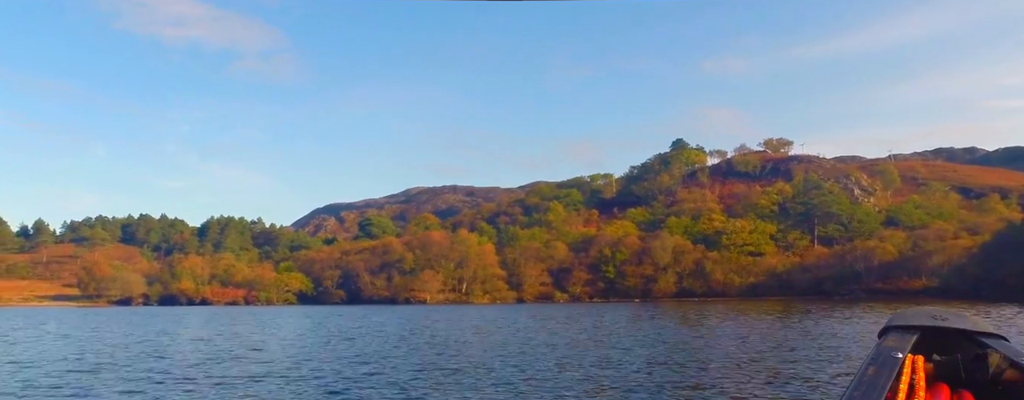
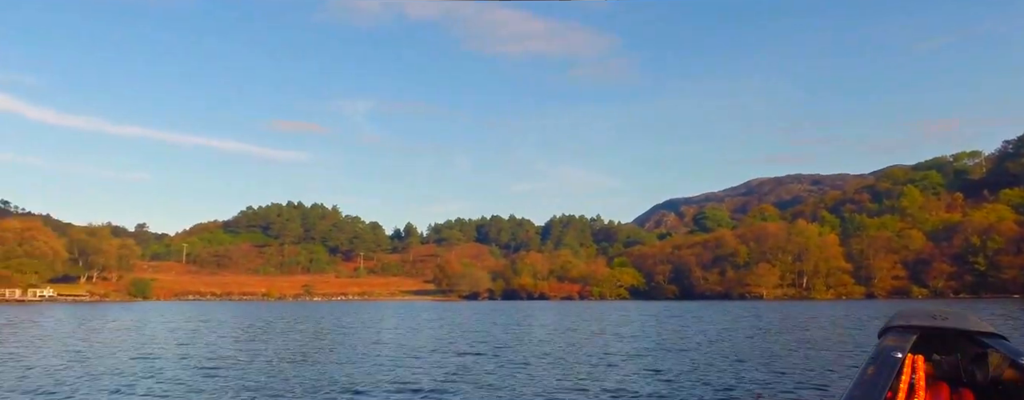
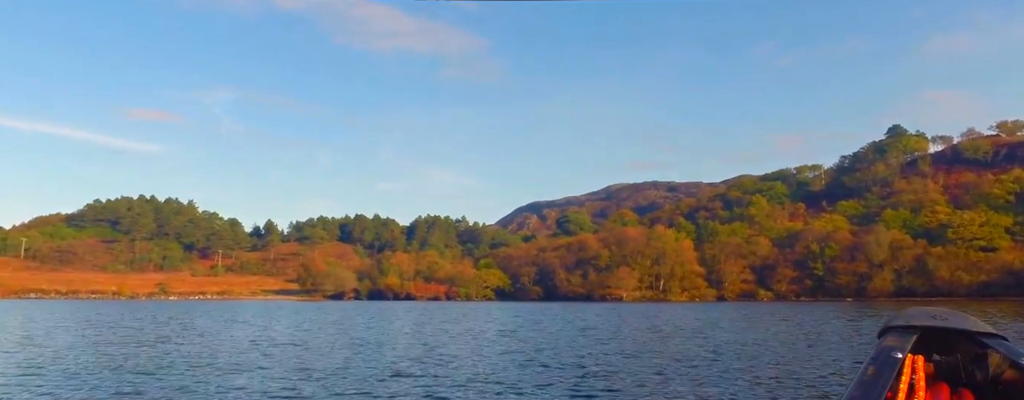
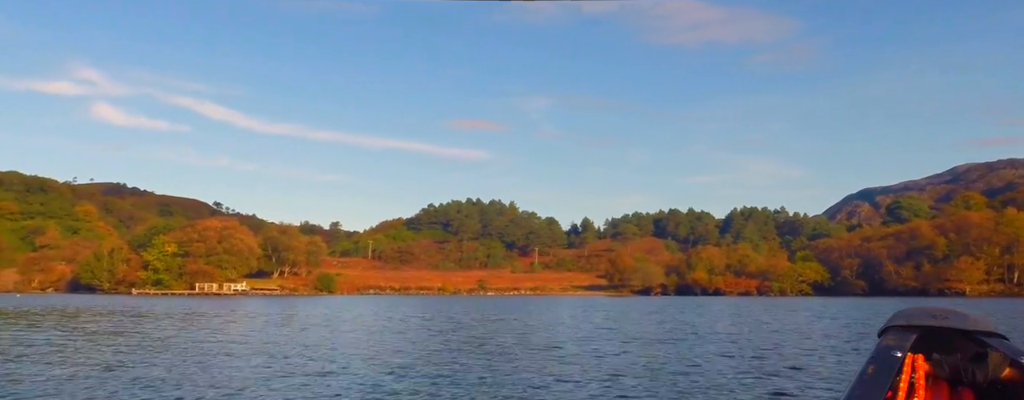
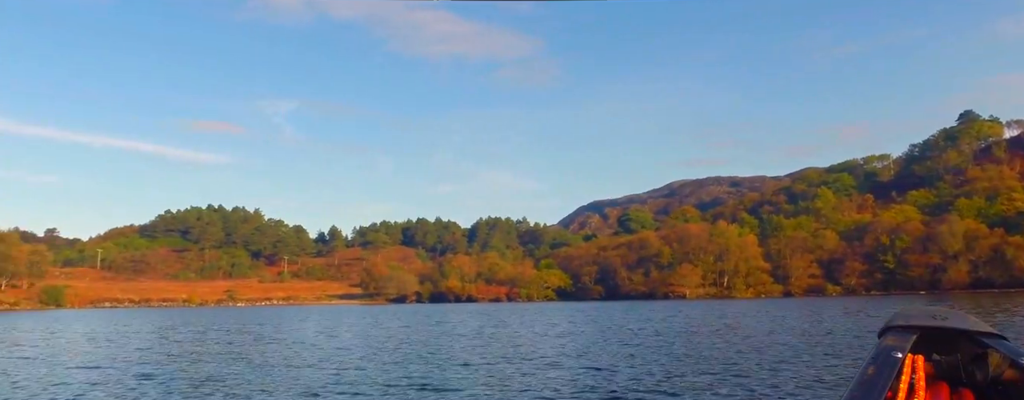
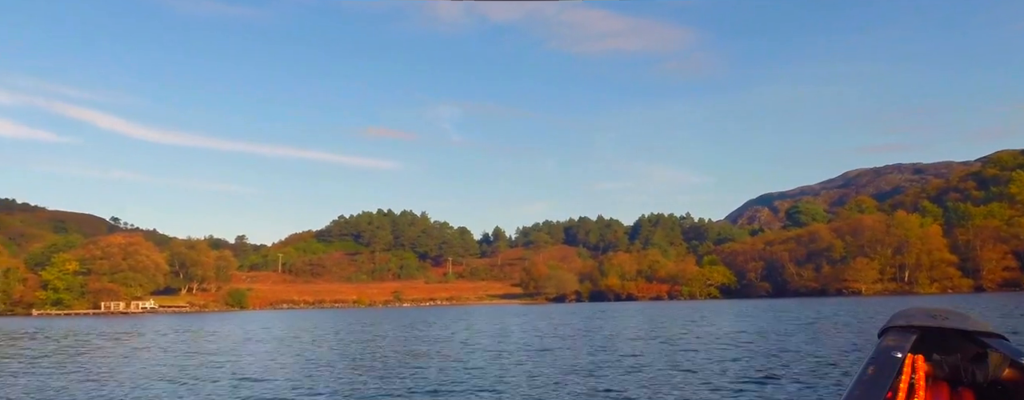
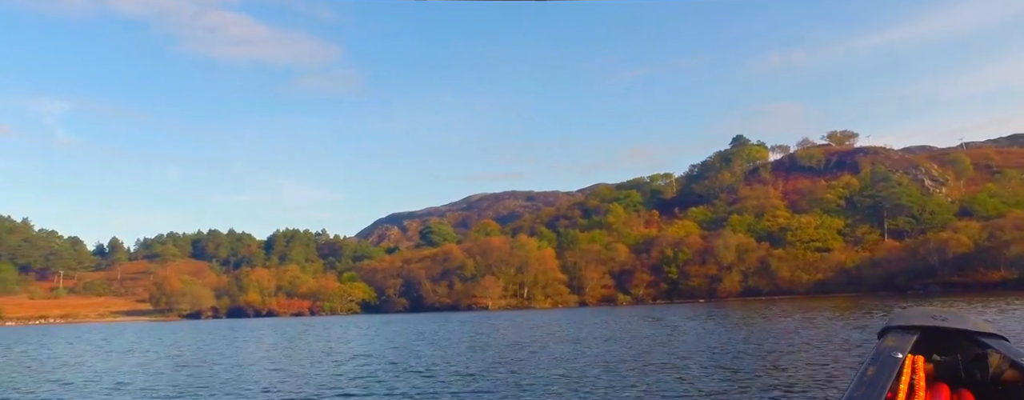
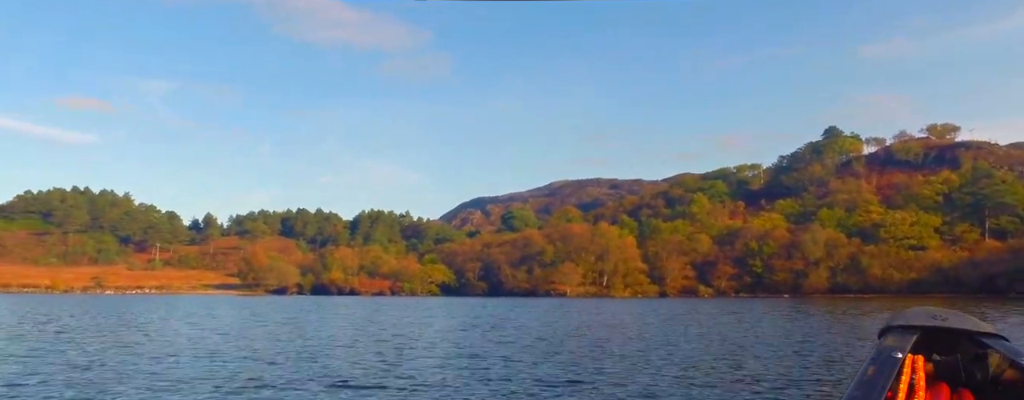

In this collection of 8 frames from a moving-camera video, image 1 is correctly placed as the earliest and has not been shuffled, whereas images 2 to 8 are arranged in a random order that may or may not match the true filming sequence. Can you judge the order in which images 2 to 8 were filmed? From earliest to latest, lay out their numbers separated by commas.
7, 8, 3, 5, 2, 6, 4
